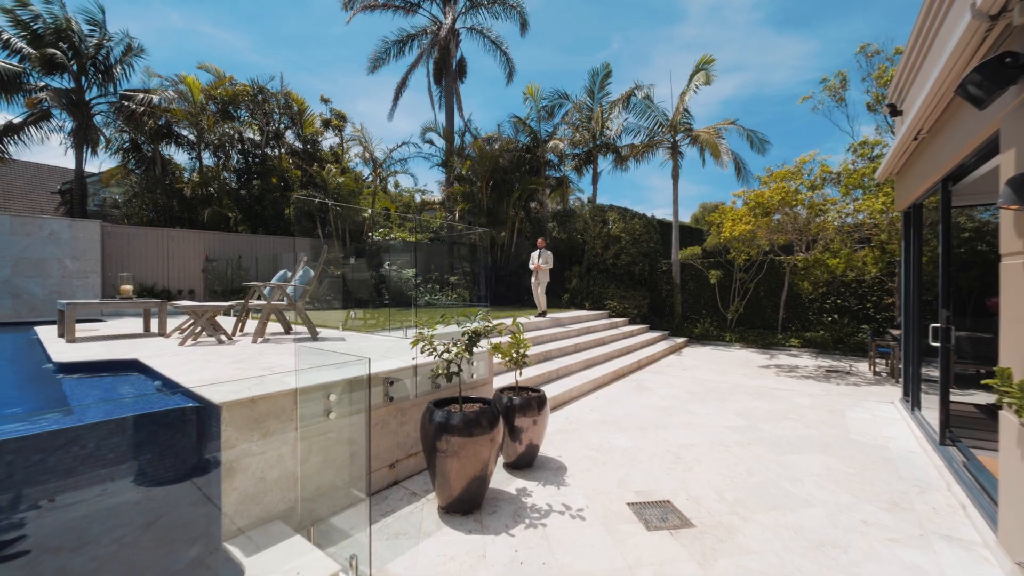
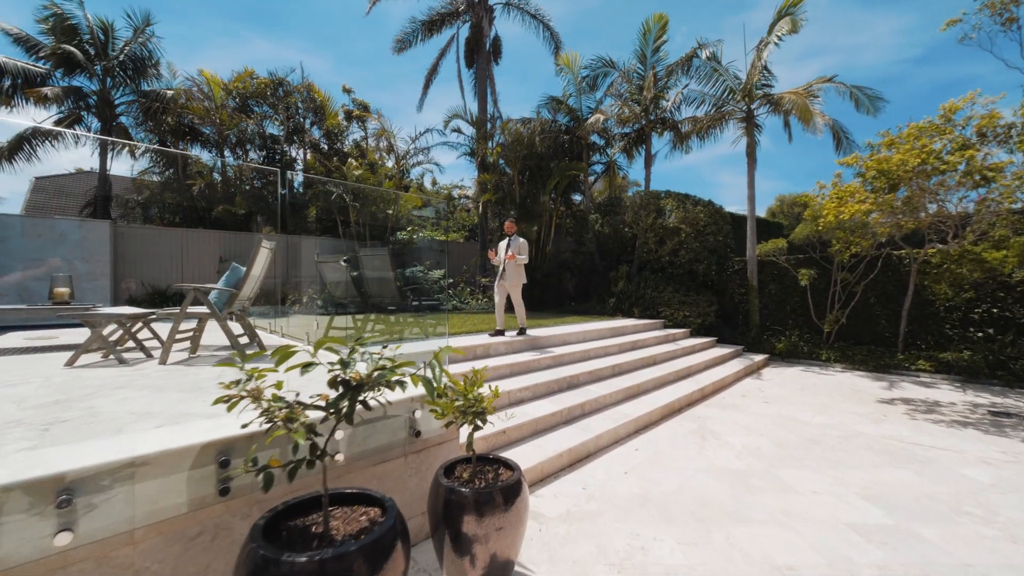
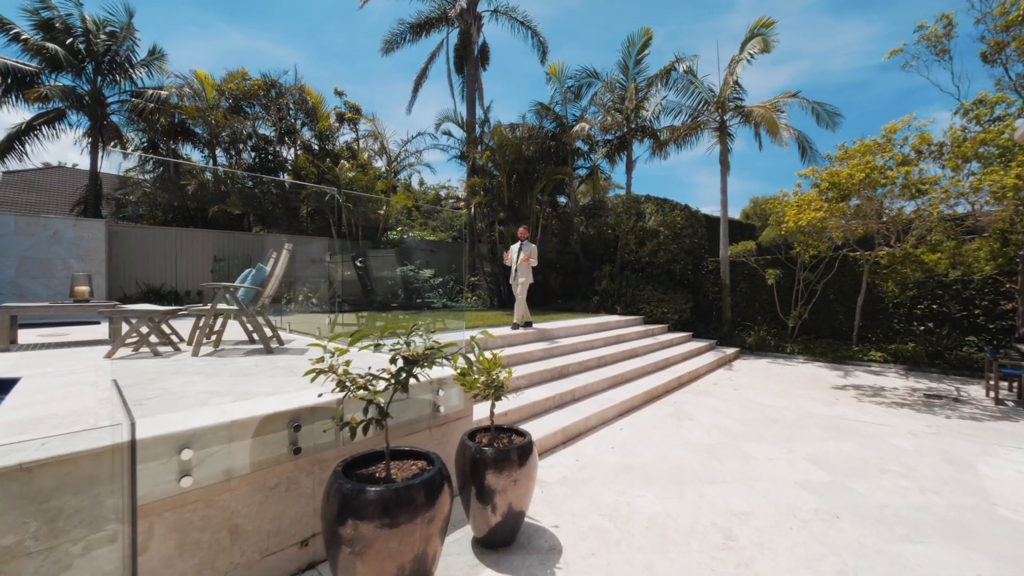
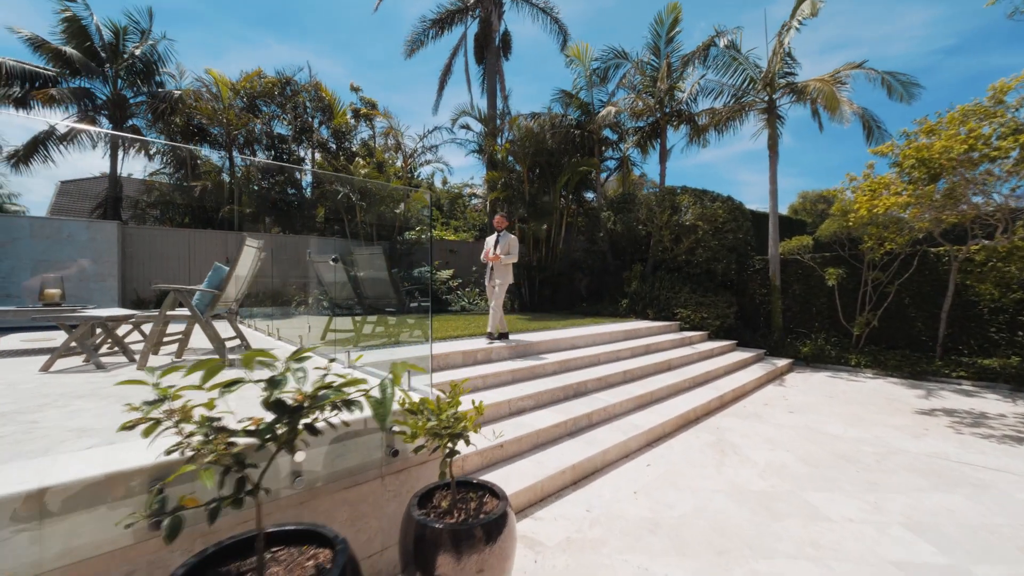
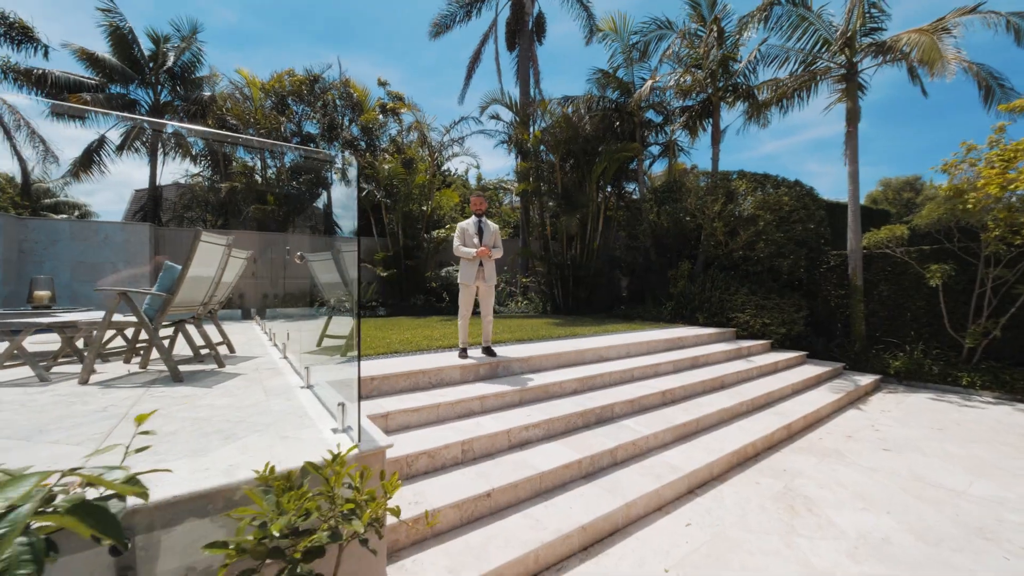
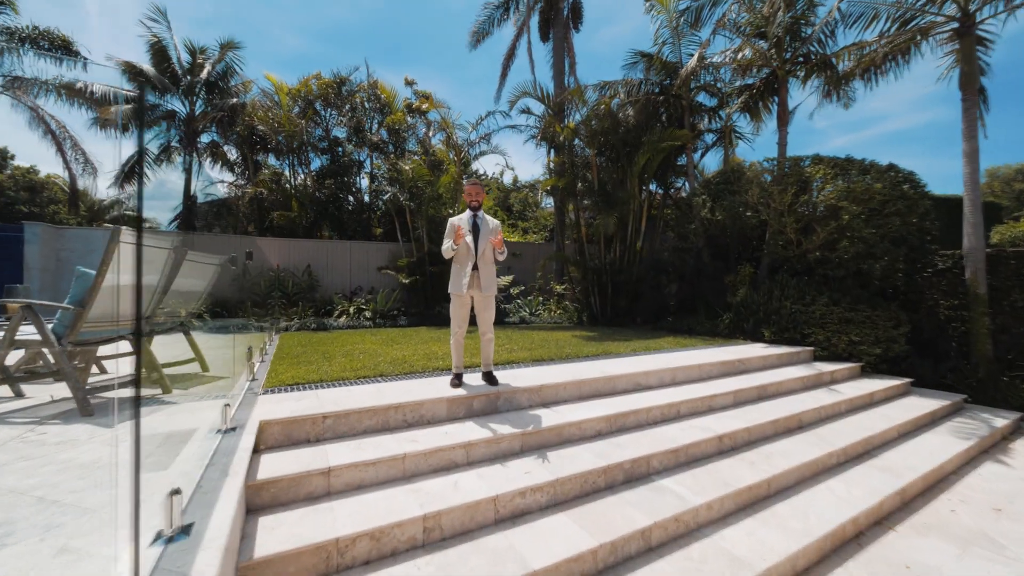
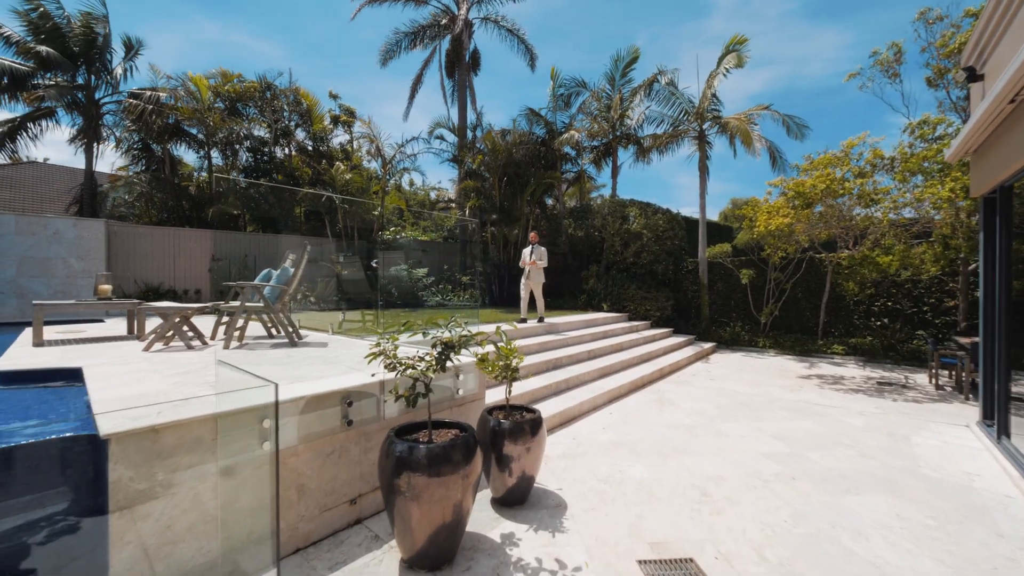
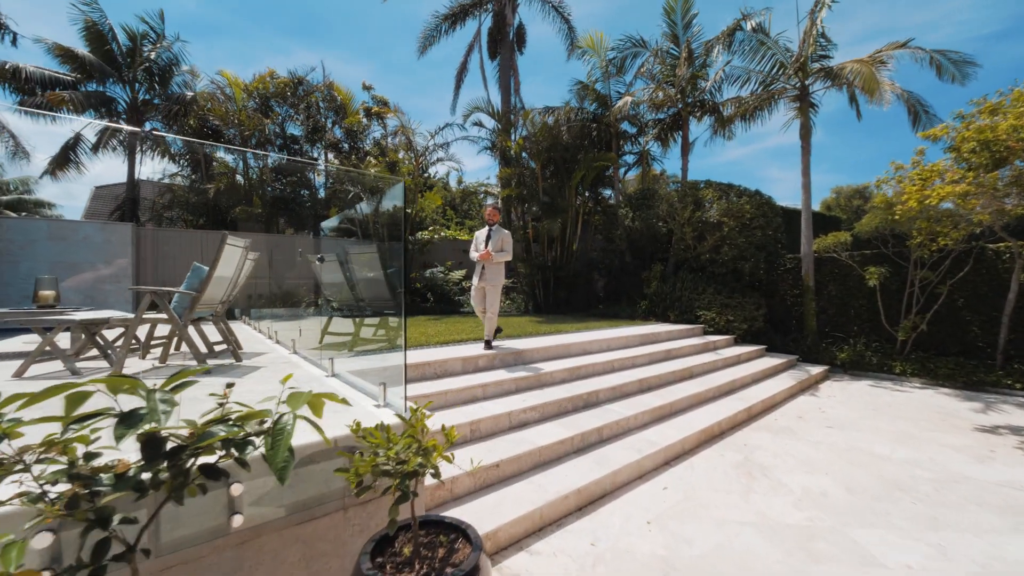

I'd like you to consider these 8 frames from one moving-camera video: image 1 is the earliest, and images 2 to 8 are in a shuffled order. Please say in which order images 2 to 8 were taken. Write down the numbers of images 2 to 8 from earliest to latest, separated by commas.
7, 3, 2, 4, 8, 5, 6
